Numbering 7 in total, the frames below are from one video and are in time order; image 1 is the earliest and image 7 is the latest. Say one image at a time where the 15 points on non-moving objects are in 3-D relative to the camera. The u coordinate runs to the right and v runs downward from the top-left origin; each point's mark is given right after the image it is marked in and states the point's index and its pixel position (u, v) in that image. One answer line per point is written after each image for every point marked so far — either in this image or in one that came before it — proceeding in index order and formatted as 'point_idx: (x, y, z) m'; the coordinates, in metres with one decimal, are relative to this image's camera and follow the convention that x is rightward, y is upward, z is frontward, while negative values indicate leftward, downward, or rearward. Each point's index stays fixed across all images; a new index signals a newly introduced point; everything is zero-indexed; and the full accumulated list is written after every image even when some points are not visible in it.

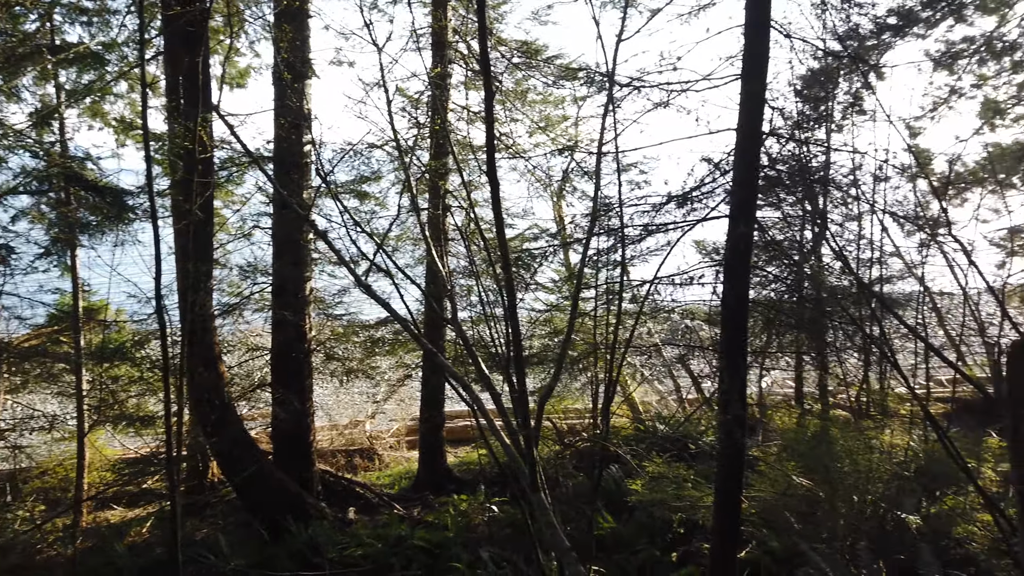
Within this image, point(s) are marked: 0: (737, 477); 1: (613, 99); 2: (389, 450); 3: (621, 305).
0: (+1.6, -1.3, +5.3) m
1: (+0.8, +1.7, +6.7) m
2: (-2.1, -2.8, +13.1) m
3: (+0.9, -0.2, +6.8) m
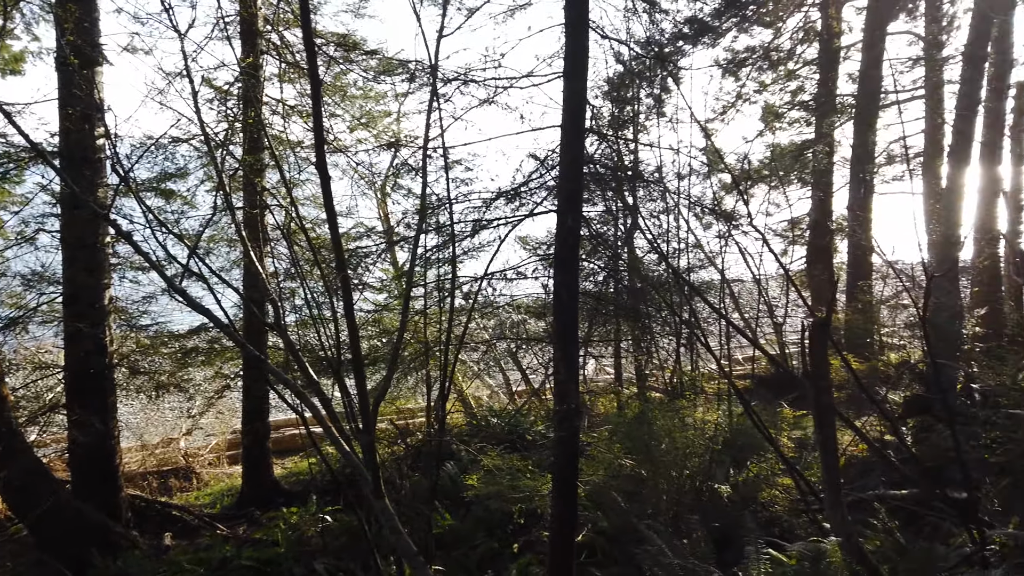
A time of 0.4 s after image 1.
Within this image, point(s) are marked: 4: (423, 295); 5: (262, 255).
0: (+0.4, -1.3, +5.5) m
1: (-0.7, +1.7, +6.6) m
2: (-4.9, -2.9, +12.2) m
3: (-0.6, -0.1, +6.7) m
4: (-0.8, -0.1, +7.0) m
5: (-2.1, +0.3, +6.4) m
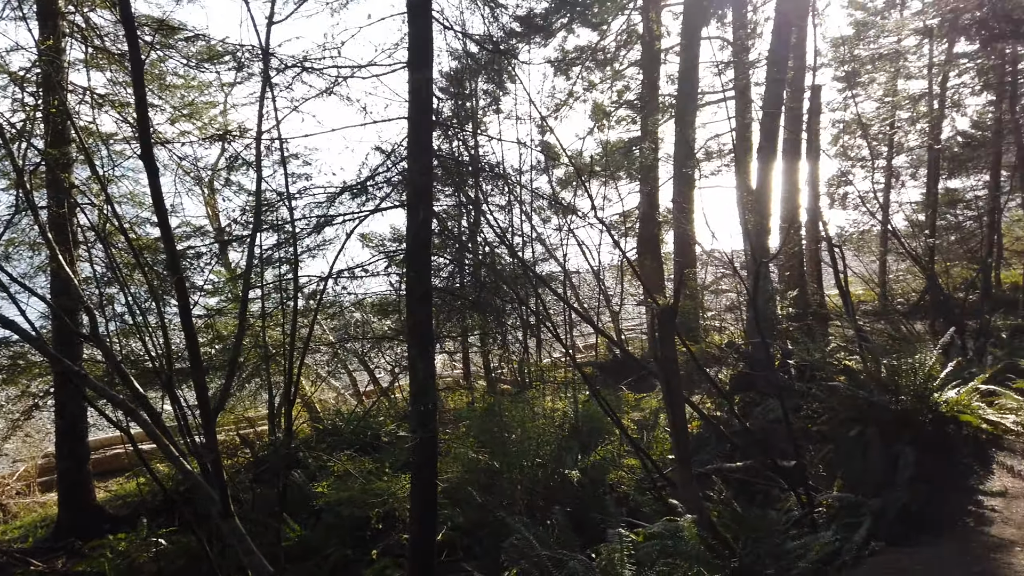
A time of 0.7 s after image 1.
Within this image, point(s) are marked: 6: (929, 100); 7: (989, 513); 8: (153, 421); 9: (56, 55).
0: (-0.6, -1.2, +5.4) m
1: (-2.0, +1.7, +6.2) m
2: (-7.1, -3.0, +10.8) m
3: (-1.8, -0.1, +6.4) m
4: (-2.2, -0.1, +6.6) m
5: (-3.3, +0.2, +5.8) m
6: (+8.9, +4.0, +16.7) m
7: (+2.7, -1.2, +4.2) m
8: (-2.3, -0.8, +4.9) m
9: (-3.3, +1.7, +5.6) m
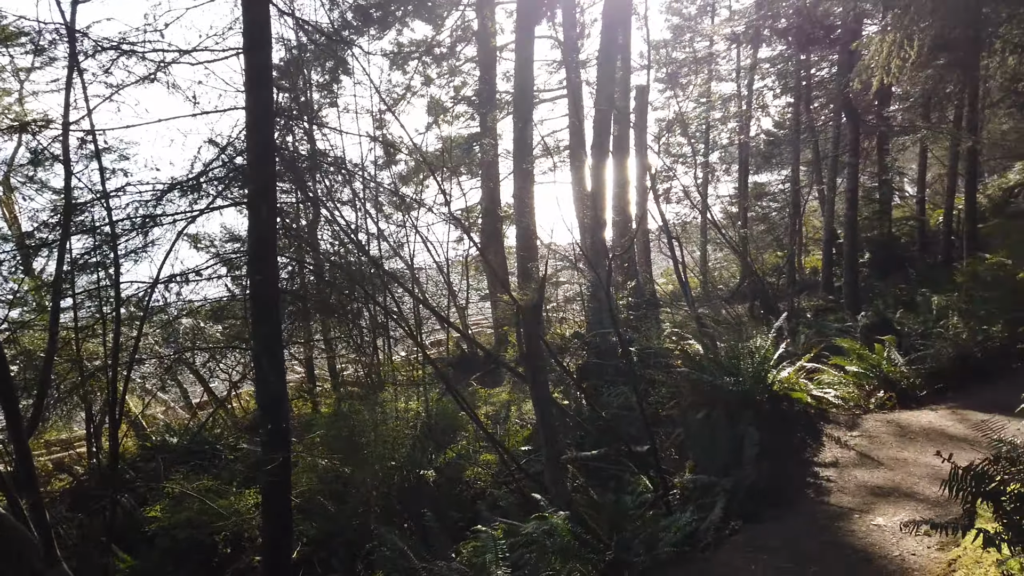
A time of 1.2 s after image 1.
0: (-1.5, -1.3, +5.1) m
1: (-3.2, +1.6, +5.5) m
2: (-9.0, -3.2, +9.0) m
3: (-3.0, -0.2, +5.8) m
4: (-3.4, -0.2, +5.9) m
5: (-4.3, +0.1, +4.8) m
6: (+5.3, +4.3, +18.0) m
7: (+1.9, -1.2, +4.6) m
8: (-3.1, -0.9, +4.2) m
9: (-4.4, +1.6, +4.7) m
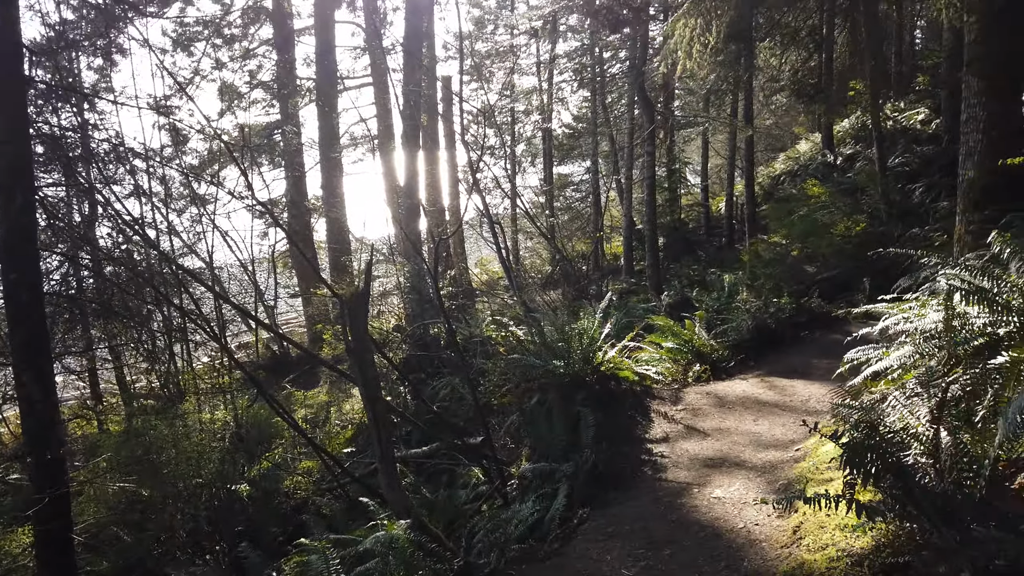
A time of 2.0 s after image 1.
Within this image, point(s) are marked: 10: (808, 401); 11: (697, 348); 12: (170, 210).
0: (-2.5, -1.3, +4.3) m
1: (-4.3, +1.5, +4.3) m
2: (-10.6, -3.5, +6.3) m
3: (-4.2, -0.3, +4.6) m
4: (-4.6, -0.2, +4.6) m
5: (-5.3, 0.0, +3.3) m
6: (+0.7, +4.6, +18.4) m
7: (+0.9, -1.0, +4.6) m
8: (-3.9, -1.0, +3.0) m
9: (-5.3, +1.5, +3.1) m
10: (+2.1, -0.8, +5.5) m
11: (+1.8, -0.6, +7.4) m
12: (-3.1, +0.7, +6.9) m
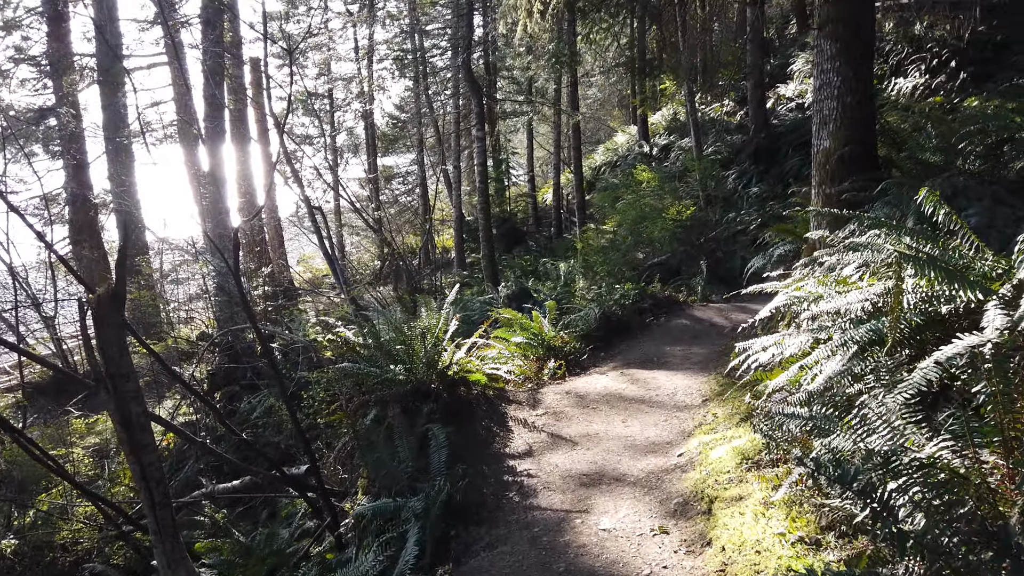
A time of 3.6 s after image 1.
0: (-3.2, -1.3, +2.8) m
1: (-5.1, +1.4, +2.3) m
2: (-11.5, -3.9, +3.0) m
3: (-4.9, -0.4, +2.7) m
4: (-5.3, -0.4, +2.6) m
5: (-5.7, -0.2, +1.2) m
6: (-3.4, +4.7, +17.2) m
7: (+0.1, -1.0, +3.9) m
8: (-4.2, -1.1, +1.2) m
9: (-5.7, +1.3, +1.0) m
10: (+1.1, -0.7, +5.0) m
11: (+0.3, -0.5, +6.7) m
12: (-4.4, +0.6, +5.1) m
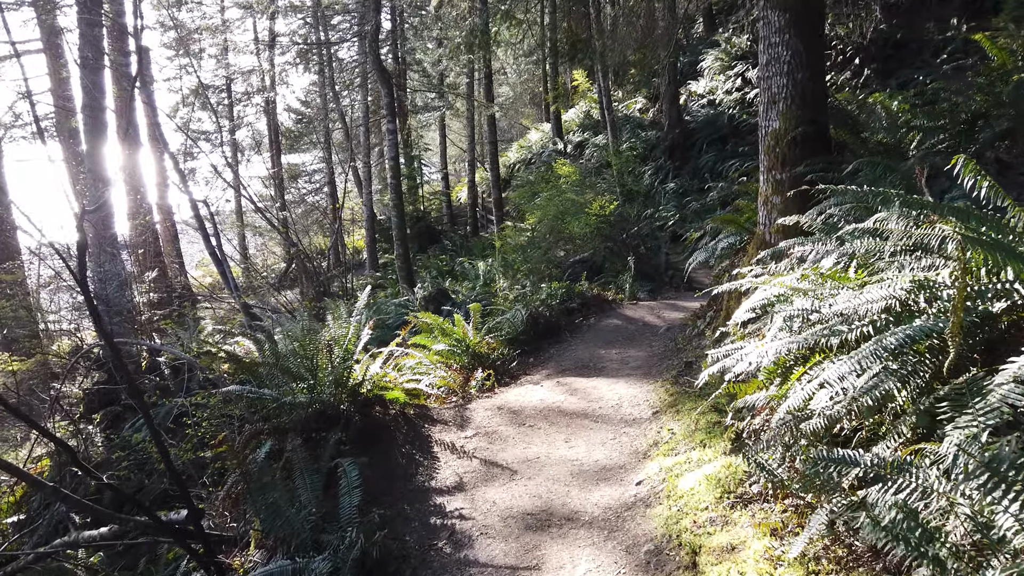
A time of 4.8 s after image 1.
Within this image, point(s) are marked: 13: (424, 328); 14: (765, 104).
0: (-3.3, -1.4, +1.7) m
1: (-5.2, +1.3, +1.1) m
2: (-11.5, -4.2, +1.0) m
3: (-5.0, -0.5, +1.5) m
4: (-5.4, -0.5, +1.4) m
5: (-5.7, -0.3, -0.1) m
6: (-5.3, +4.6, +16.0) m
7: (-0.2, -1.0, +3.2) m
8: (-4.2, -1.2, +0.1) m
9: (-5.7, +1.2, -0.3) m
10: (+0.6, -0.7, +4.4) m
11: (-0.3, -0.5, +6.1) m
12: (-4.8, +0.5, +4.0) m
13: (-0.7, -0.3, +6.2) m
14: (+1.6, +1.2, +4.8) m
